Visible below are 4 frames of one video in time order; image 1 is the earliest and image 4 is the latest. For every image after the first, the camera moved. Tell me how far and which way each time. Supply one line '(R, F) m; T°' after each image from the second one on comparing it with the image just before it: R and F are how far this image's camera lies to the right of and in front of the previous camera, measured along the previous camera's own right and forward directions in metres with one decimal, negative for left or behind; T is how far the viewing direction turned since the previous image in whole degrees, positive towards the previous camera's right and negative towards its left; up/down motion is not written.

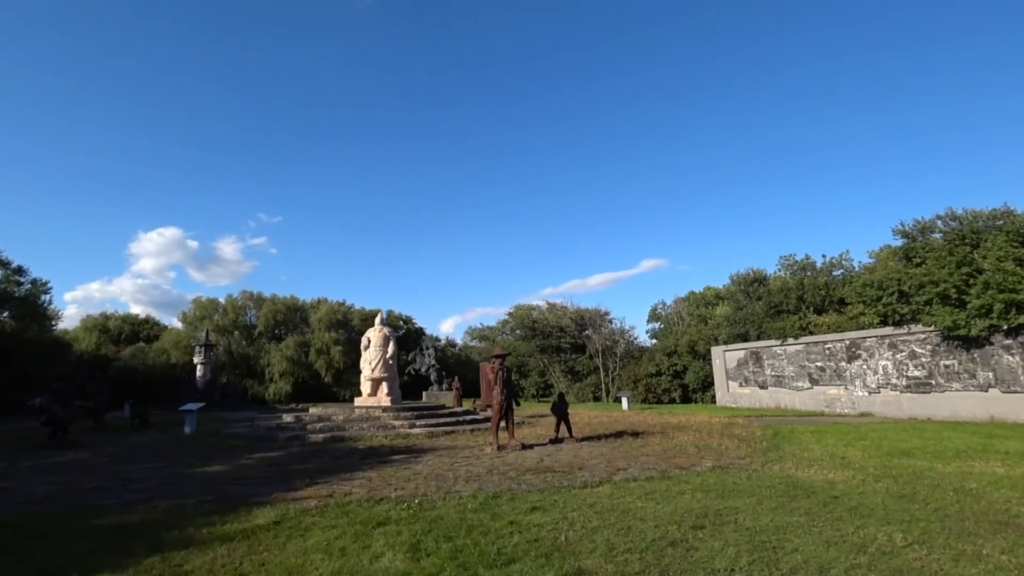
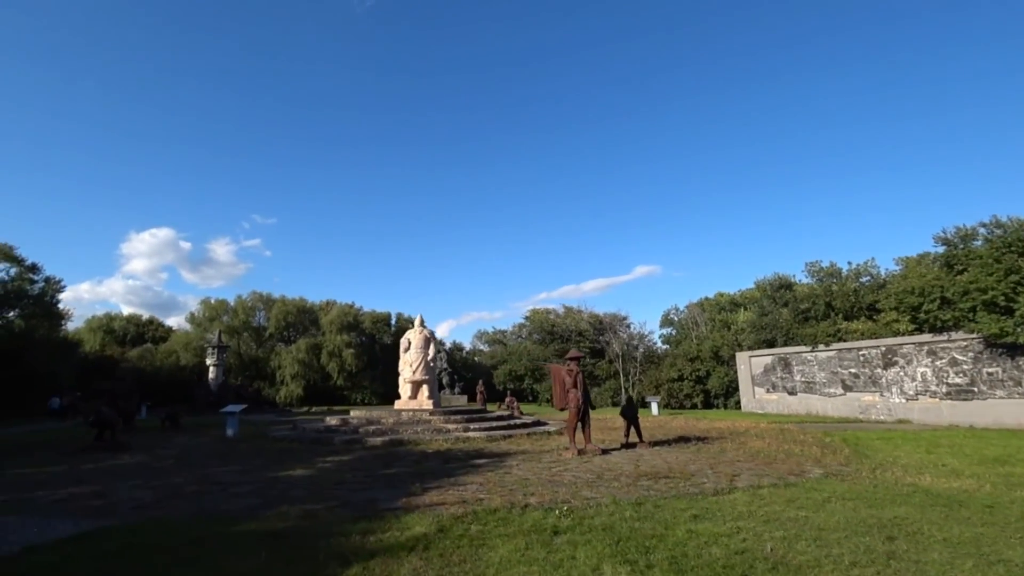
(-2.1, +0.2) m; +1°
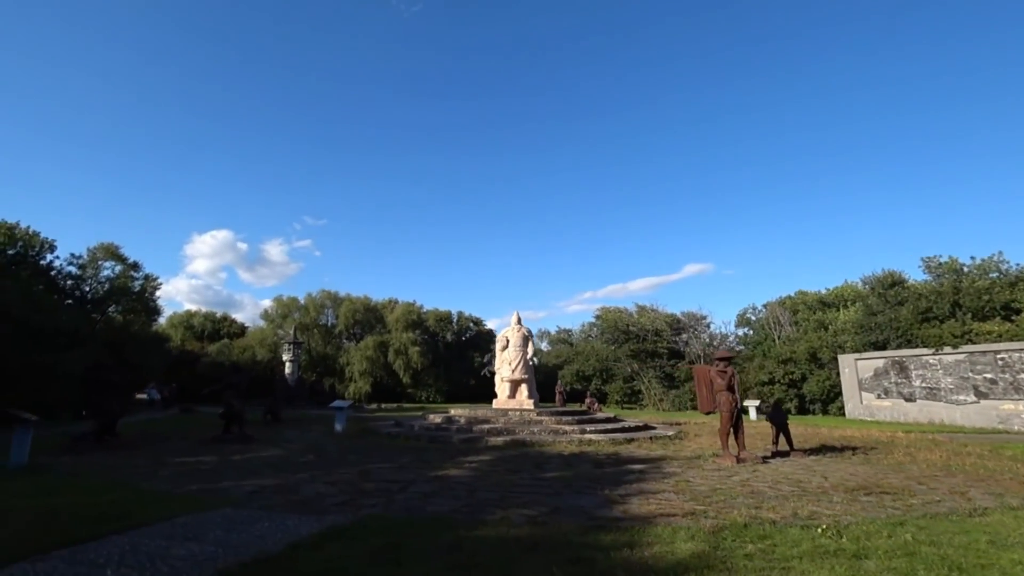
(-2.4, +0.6) m; -5°
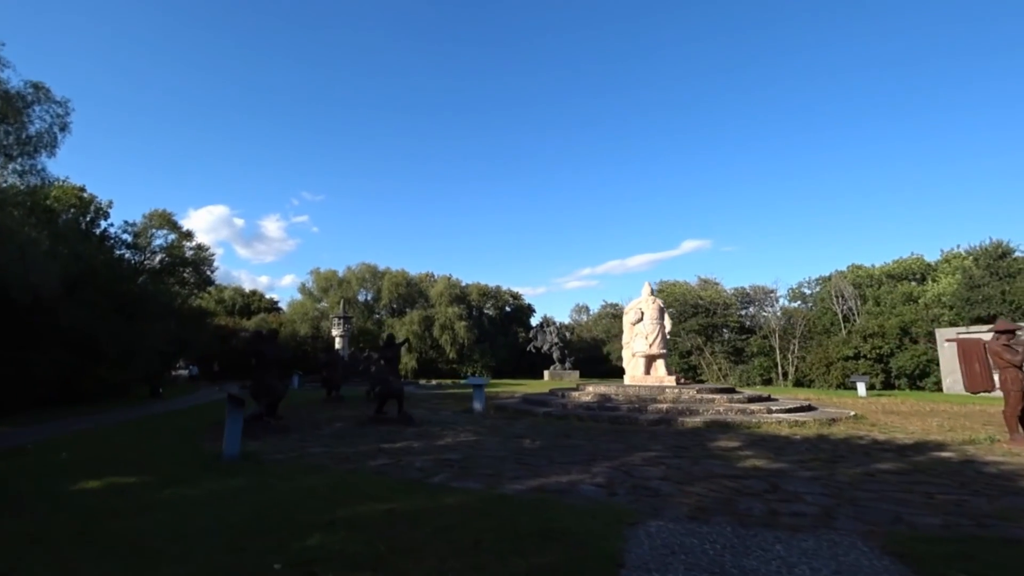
(-5.2, +1.6) m; 0°
